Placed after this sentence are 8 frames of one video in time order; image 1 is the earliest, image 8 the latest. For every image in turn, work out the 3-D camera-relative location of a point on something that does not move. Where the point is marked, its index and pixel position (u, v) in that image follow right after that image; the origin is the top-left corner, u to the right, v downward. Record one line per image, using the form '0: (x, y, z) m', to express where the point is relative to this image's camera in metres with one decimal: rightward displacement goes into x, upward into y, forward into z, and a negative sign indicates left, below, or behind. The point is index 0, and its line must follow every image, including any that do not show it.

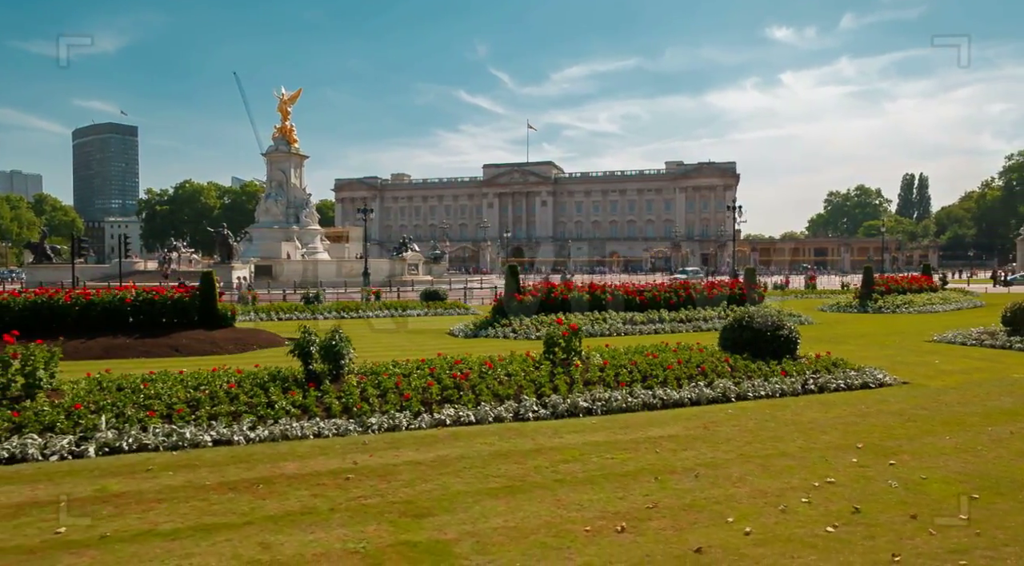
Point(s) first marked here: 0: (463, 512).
0: (-0.4, -1.9, +5.7) m
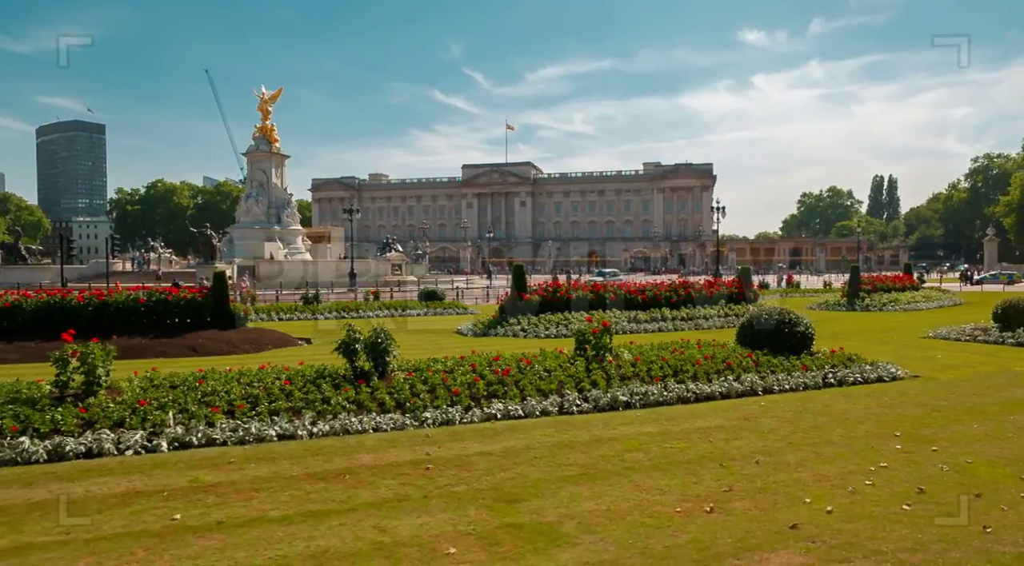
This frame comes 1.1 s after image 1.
0: (+0.4, -1.8, +6.0) m
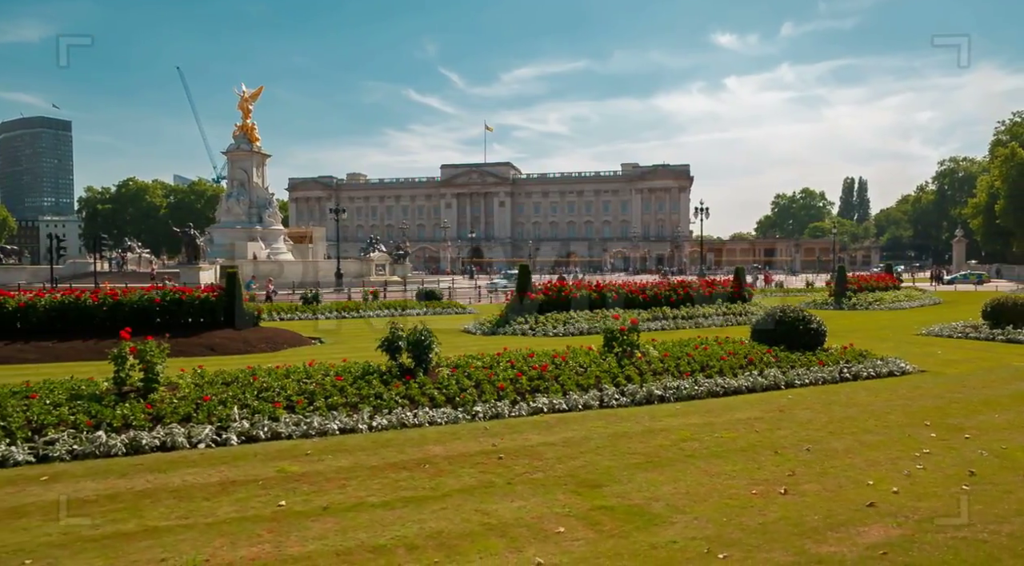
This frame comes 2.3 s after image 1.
0: (+1.1, -1.8, +6.4) m
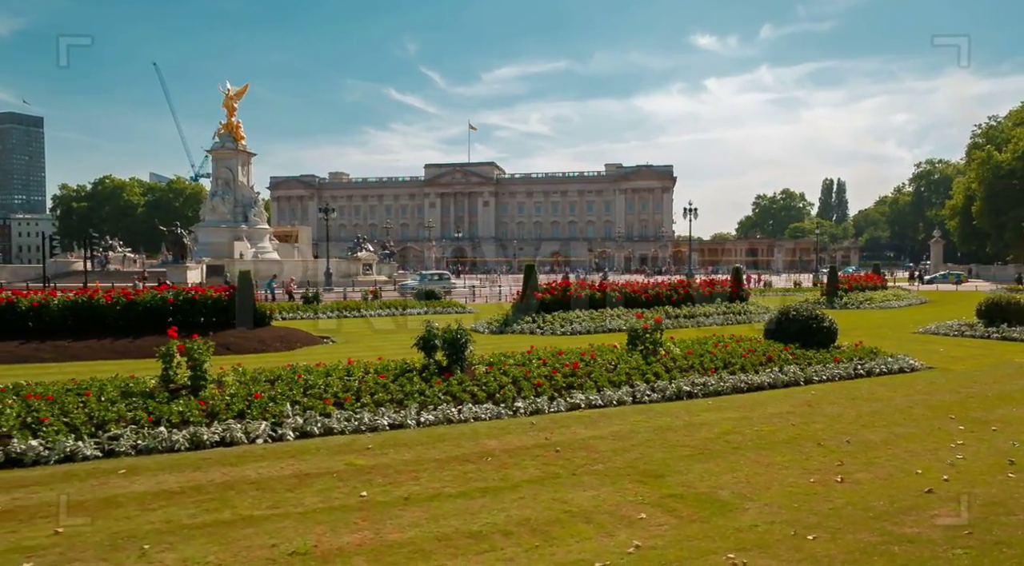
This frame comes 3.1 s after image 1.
0: (+1.7, -1.8, +6.7) m
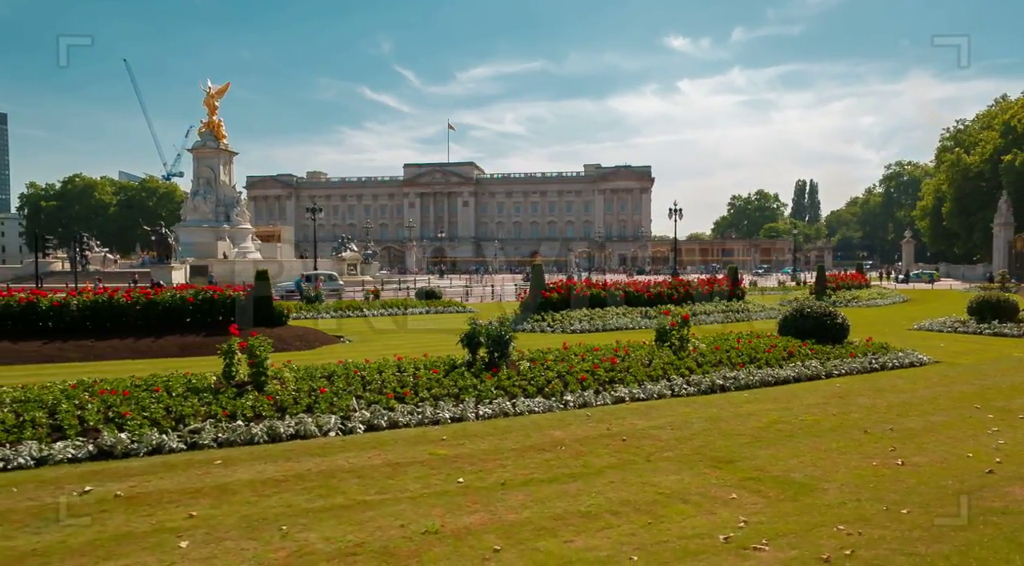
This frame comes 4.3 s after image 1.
0: (+2.5, -1.8, +7.1) m
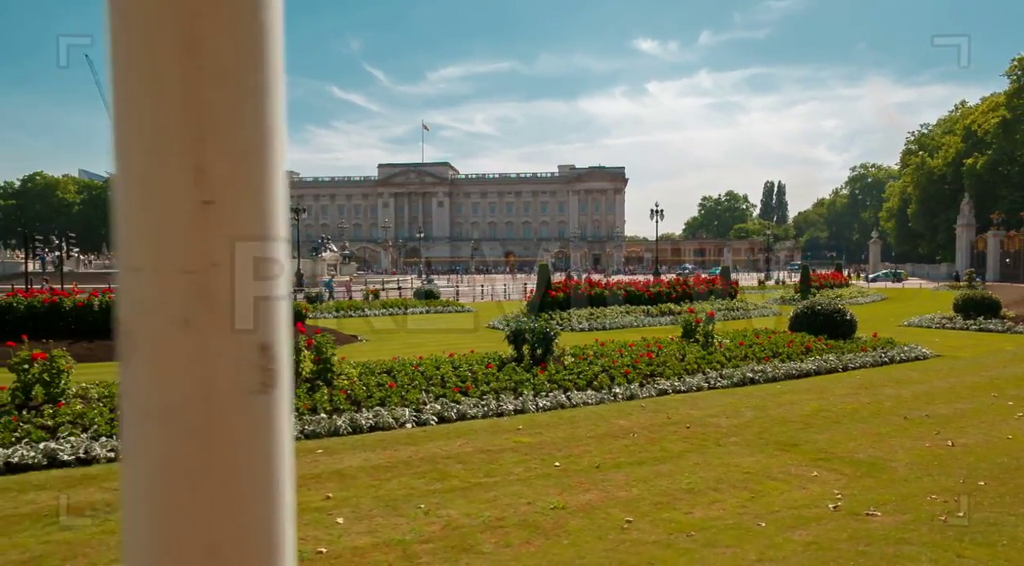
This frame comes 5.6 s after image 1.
0: (+3.4, -1.8, +7.7) m
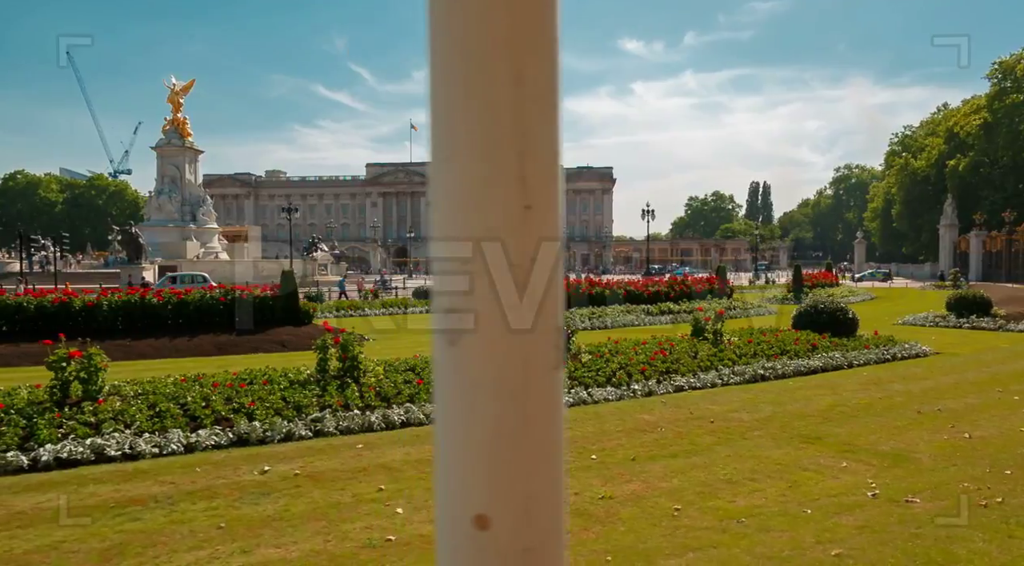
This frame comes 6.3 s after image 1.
0: (+3.7, -1.7, +8.0) m
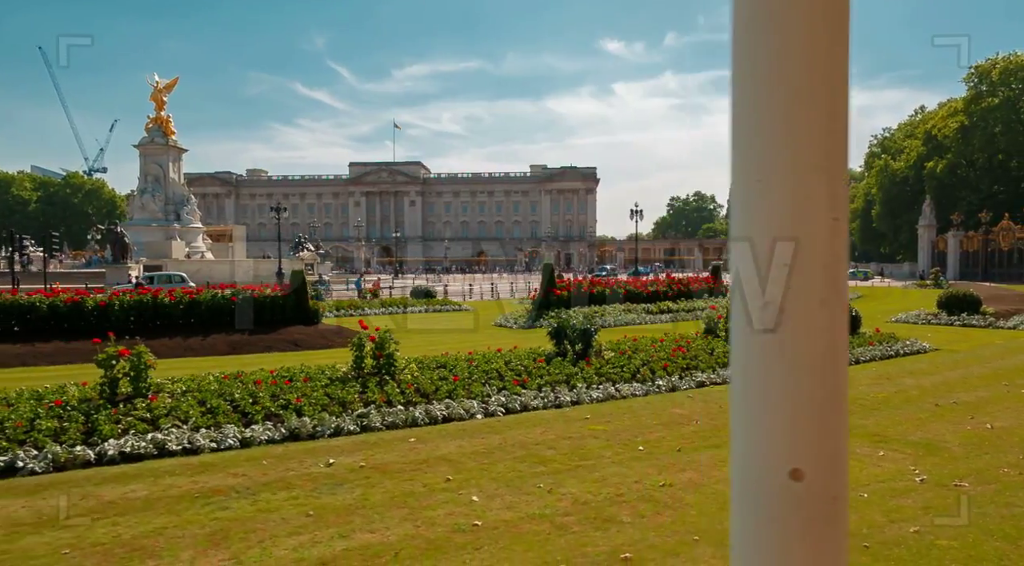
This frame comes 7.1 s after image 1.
0: (+4.2, -1.7, +8.3) m
